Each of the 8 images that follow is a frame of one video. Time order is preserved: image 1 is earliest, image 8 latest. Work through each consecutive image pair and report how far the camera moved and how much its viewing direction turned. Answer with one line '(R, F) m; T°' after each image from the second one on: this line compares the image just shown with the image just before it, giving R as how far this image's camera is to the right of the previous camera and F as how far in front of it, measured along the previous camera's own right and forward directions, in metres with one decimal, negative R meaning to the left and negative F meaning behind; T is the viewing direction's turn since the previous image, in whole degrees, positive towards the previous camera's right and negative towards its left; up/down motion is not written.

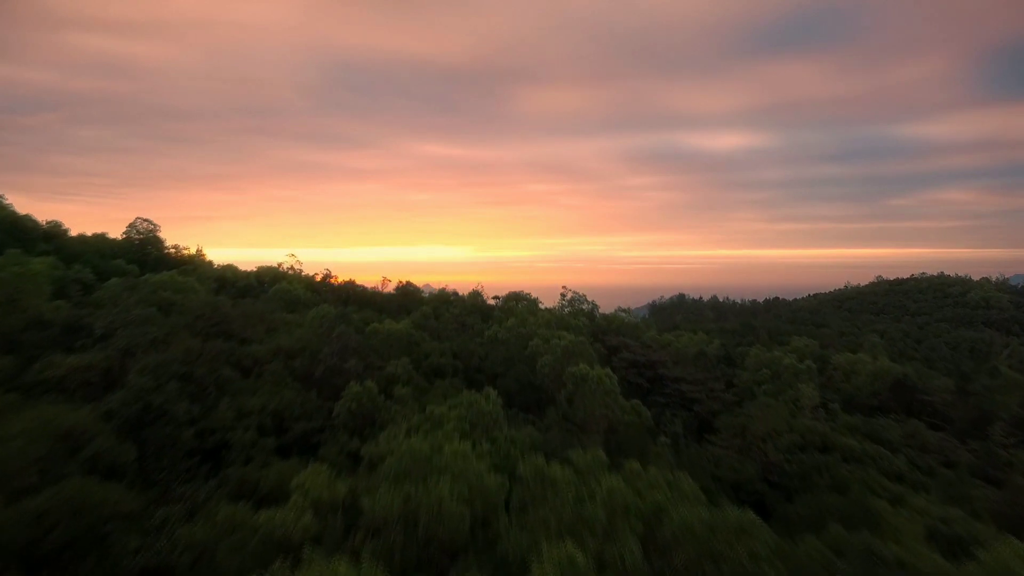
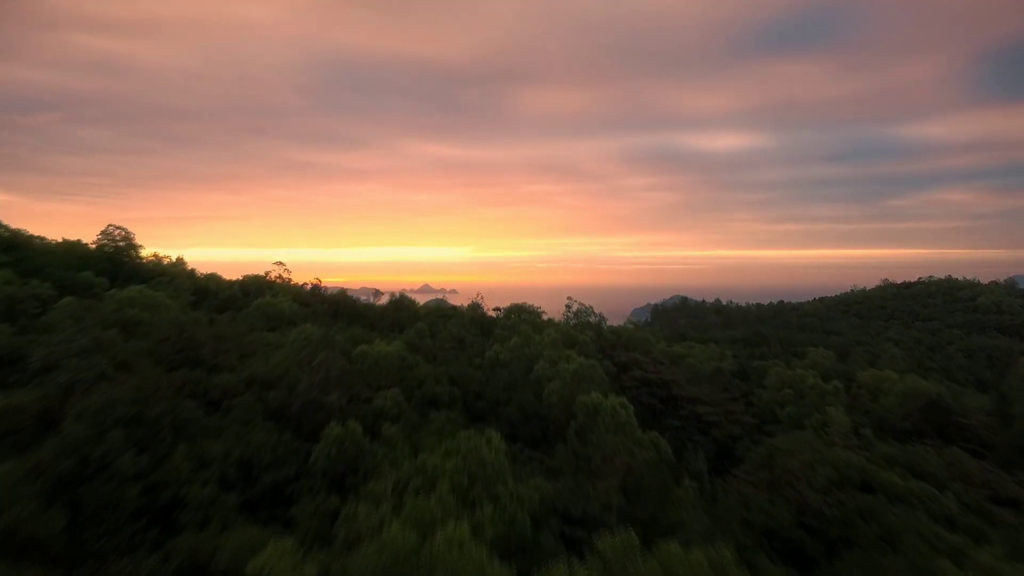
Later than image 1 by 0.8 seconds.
(-0.1, +0.8) m; 0°
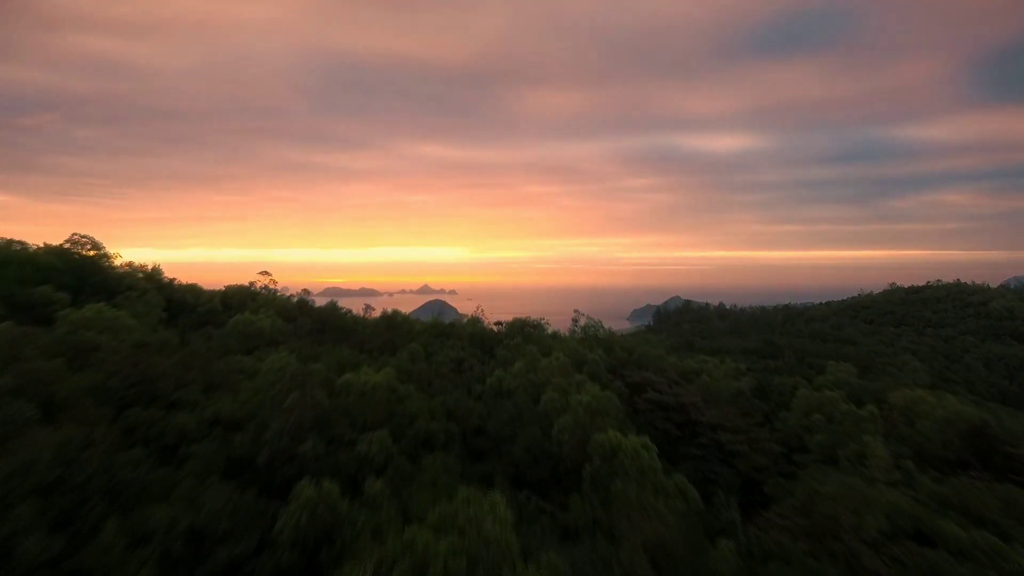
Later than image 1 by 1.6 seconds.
(-0.1, +0.9) m; 0°
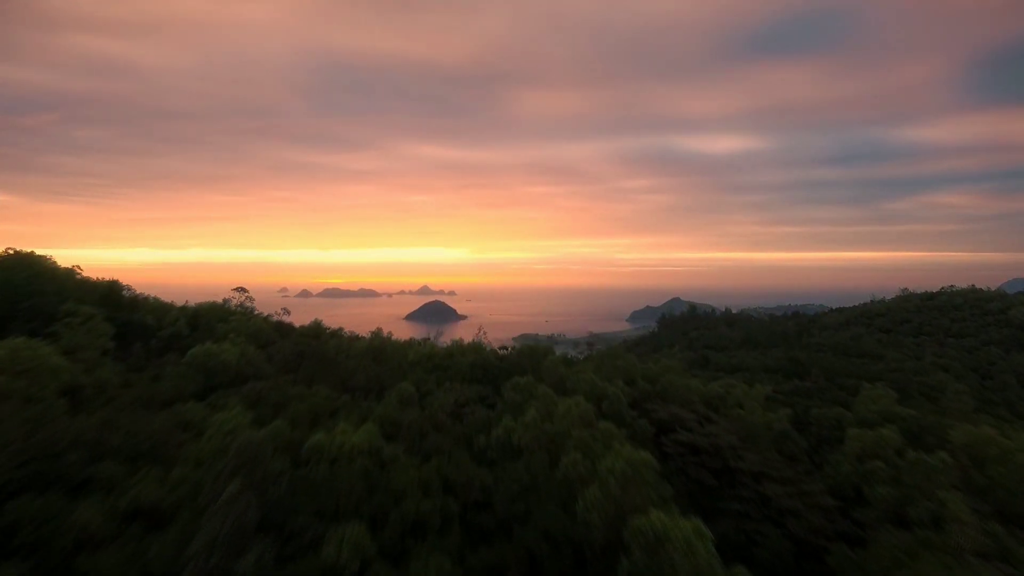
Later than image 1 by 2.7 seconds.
(-0.2, +1.3) m; 0°
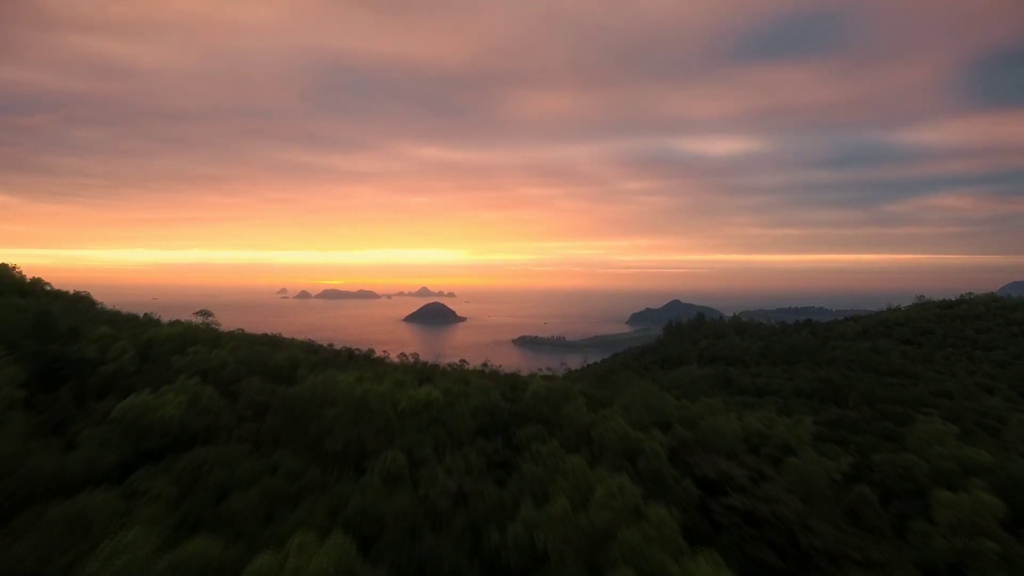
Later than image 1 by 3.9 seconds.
(-0.3, +1.6) m; 0°
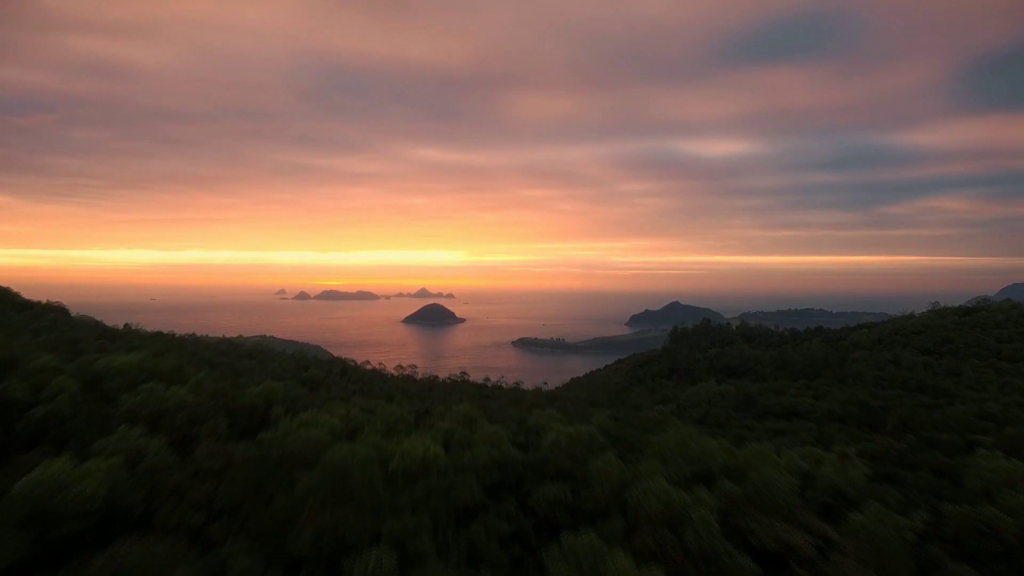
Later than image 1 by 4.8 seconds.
(-0.3, +1.3) m; 0°
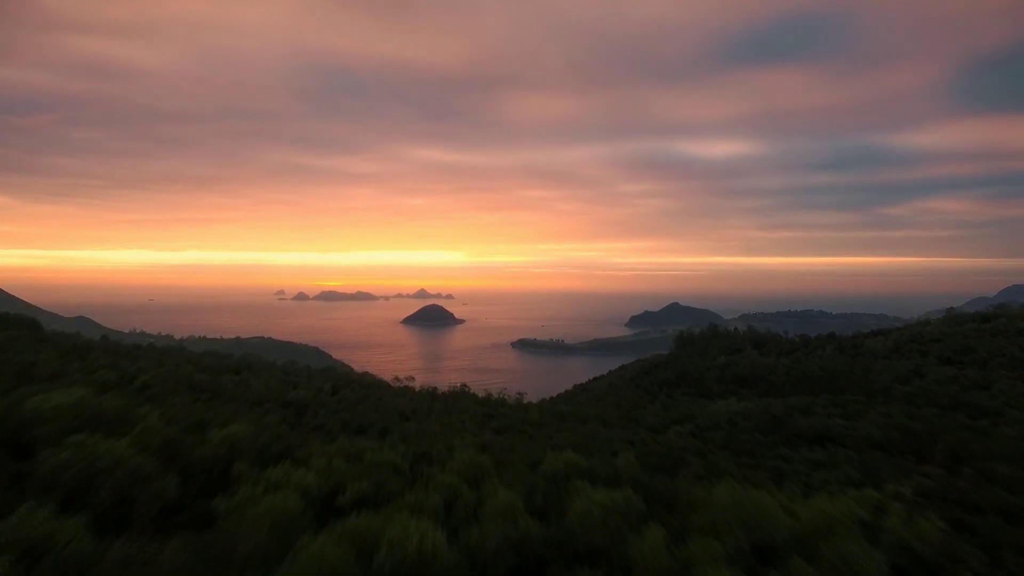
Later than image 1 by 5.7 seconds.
(-0.3, +1.3) m; 0°
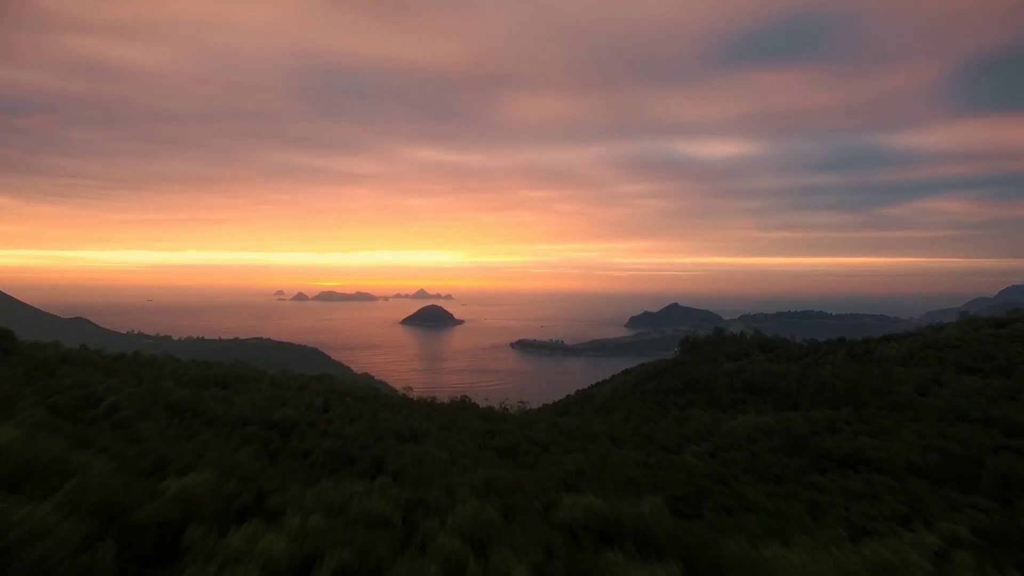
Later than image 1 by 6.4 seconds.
(-0.2, +1.1) m; 0°
